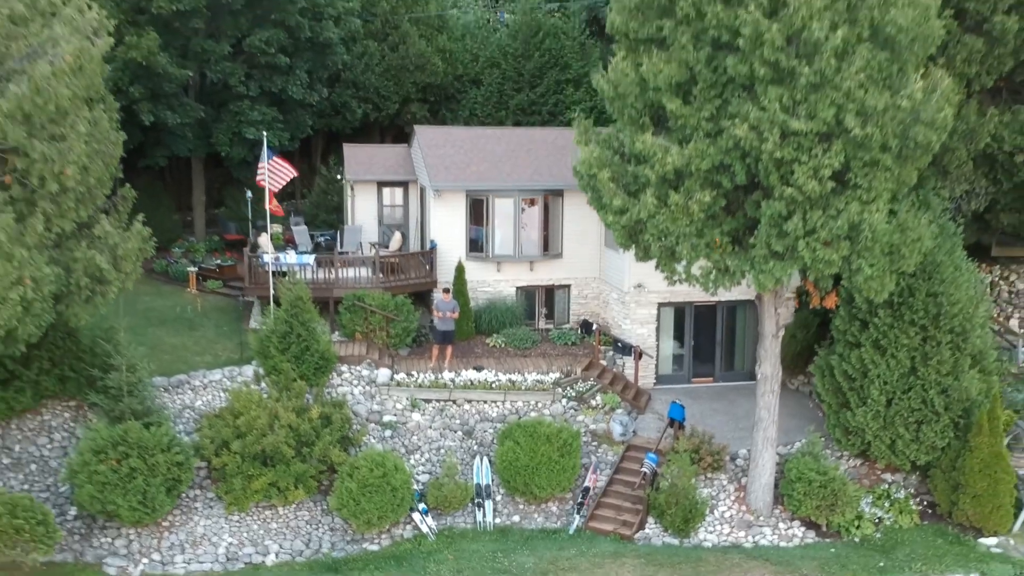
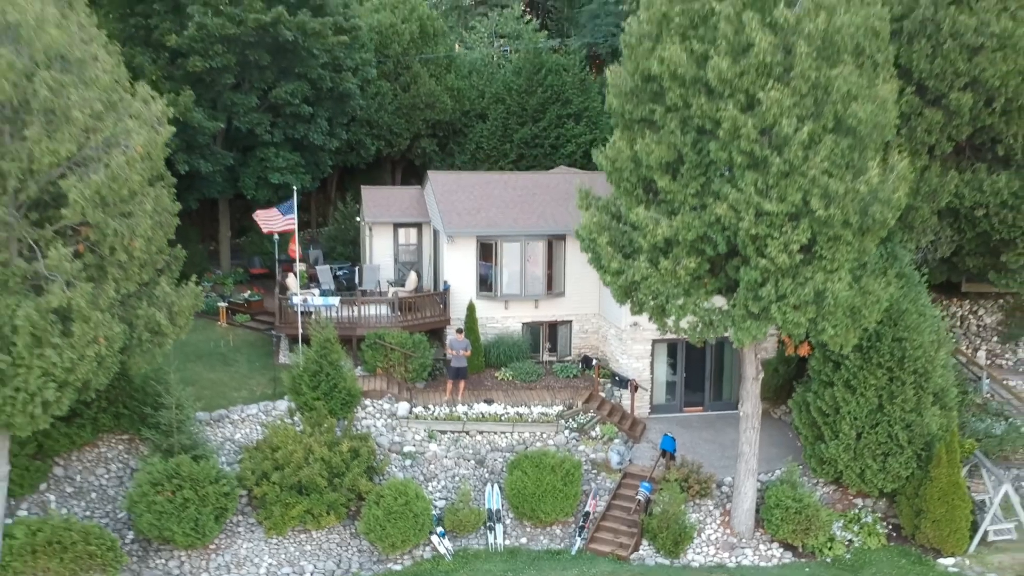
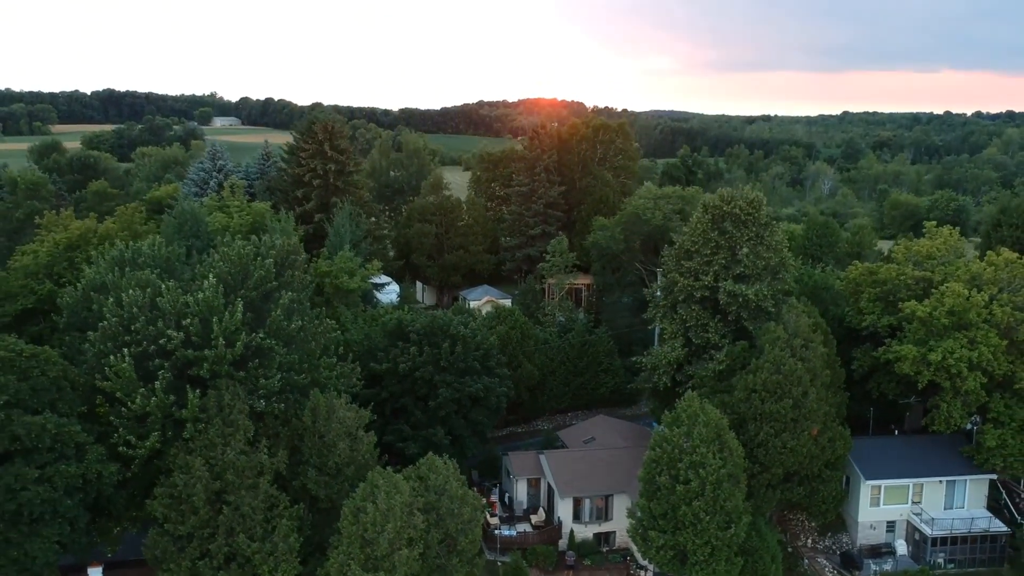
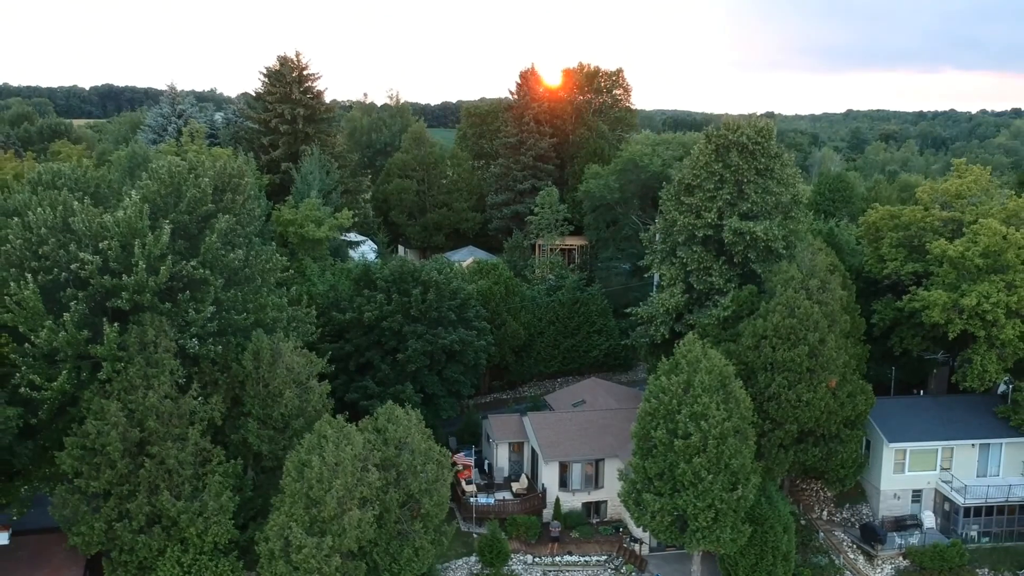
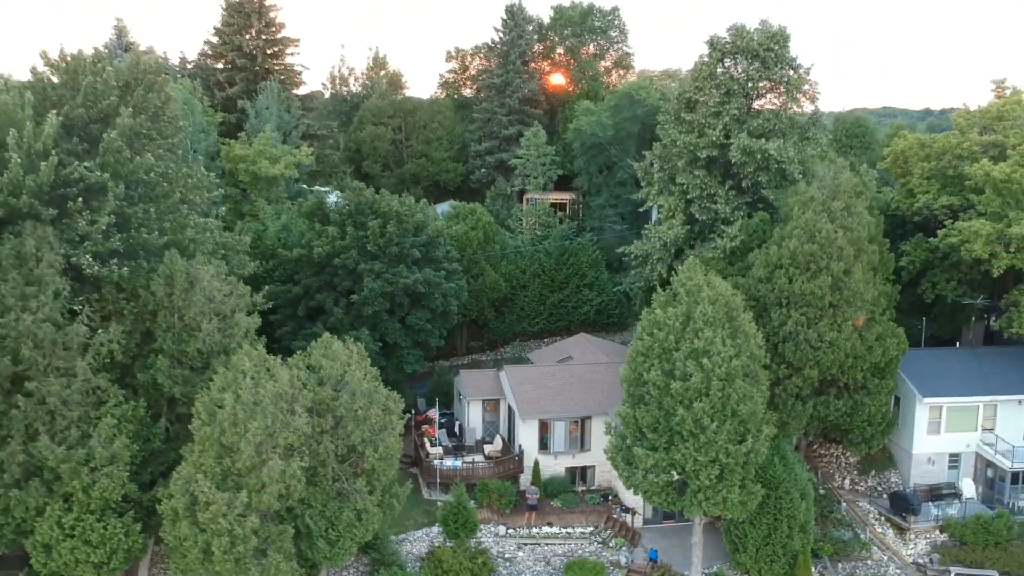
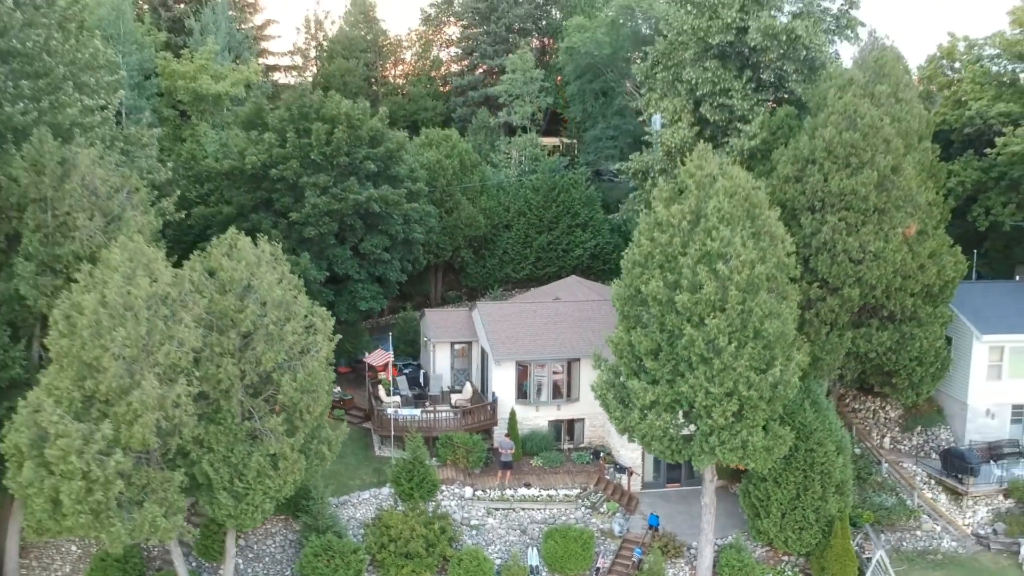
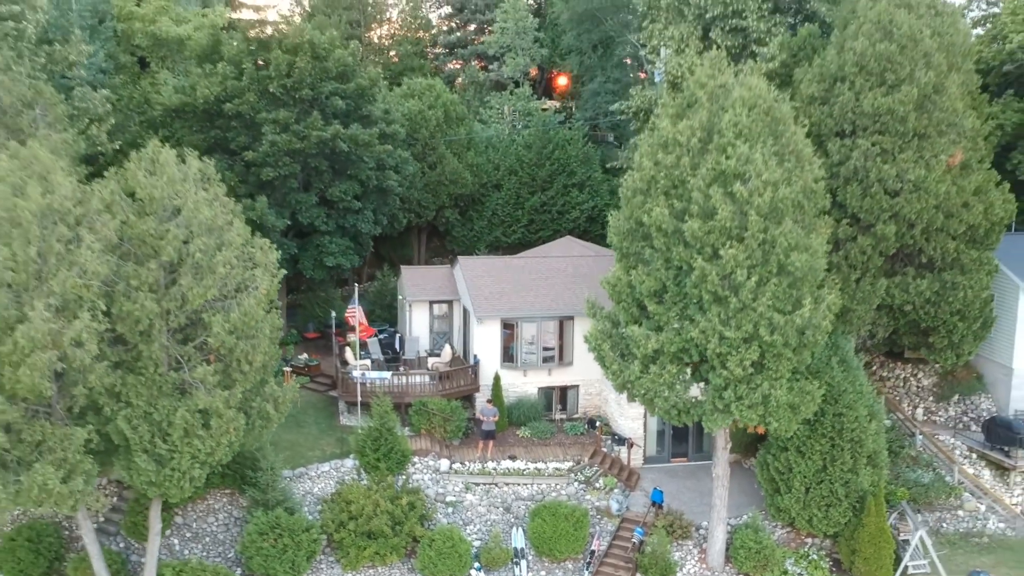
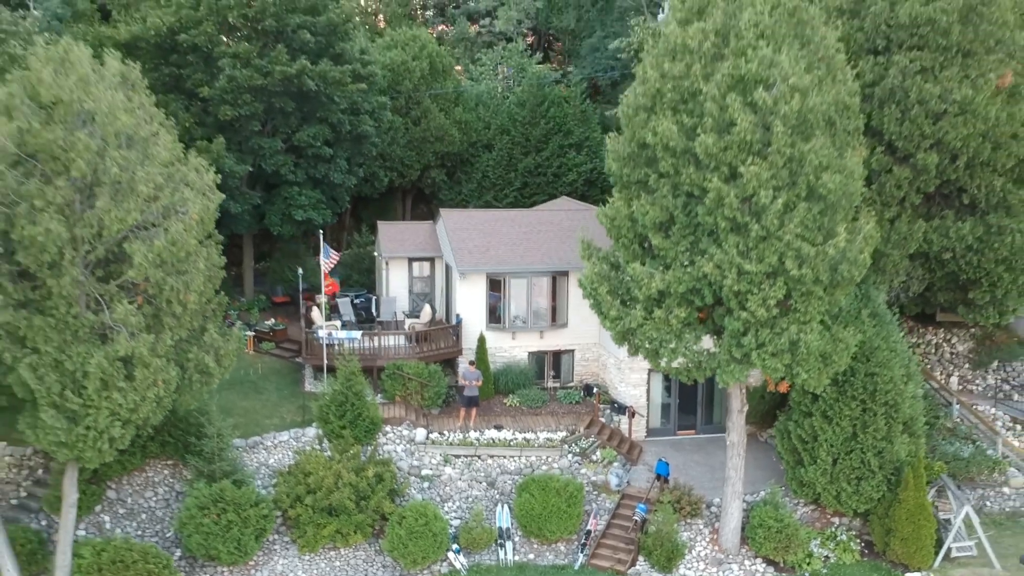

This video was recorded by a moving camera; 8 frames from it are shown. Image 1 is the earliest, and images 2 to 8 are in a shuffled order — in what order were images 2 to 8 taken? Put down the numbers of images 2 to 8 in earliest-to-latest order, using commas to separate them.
2, 8, 7, 6, 5, 4, 3
